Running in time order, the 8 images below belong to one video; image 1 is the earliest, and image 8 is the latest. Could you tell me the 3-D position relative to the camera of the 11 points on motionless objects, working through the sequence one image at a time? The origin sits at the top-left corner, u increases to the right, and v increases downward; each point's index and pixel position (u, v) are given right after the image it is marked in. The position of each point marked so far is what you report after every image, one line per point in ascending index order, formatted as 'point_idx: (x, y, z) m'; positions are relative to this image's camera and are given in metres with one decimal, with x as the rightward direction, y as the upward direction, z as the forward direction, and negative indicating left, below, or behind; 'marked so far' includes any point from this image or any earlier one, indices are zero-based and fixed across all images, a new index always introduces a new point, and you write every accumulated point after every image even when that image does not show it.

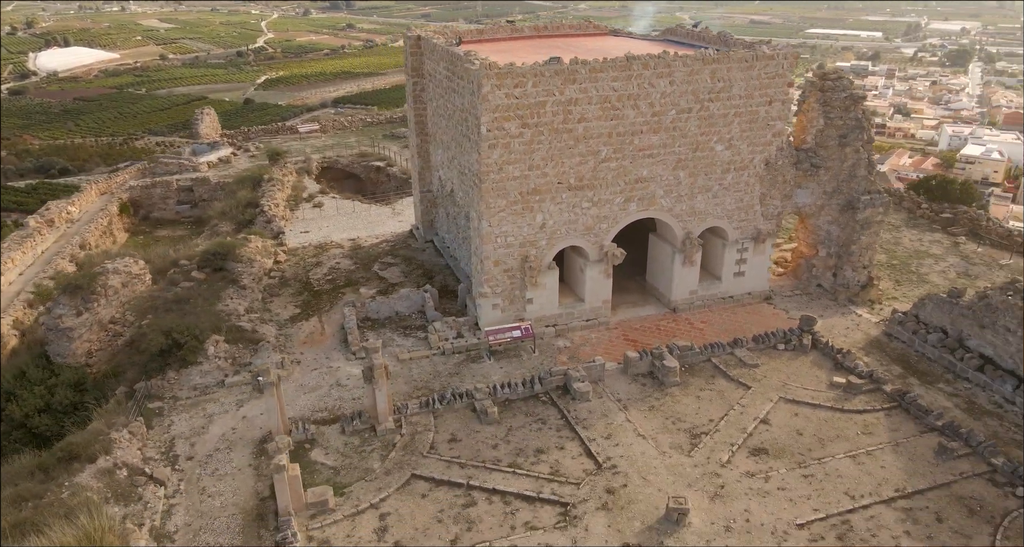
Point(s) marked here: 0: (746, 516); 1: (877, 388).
0: (+2.7, -2.8, +8.6) m
1: (+5.4, -1.7, +11.0) m
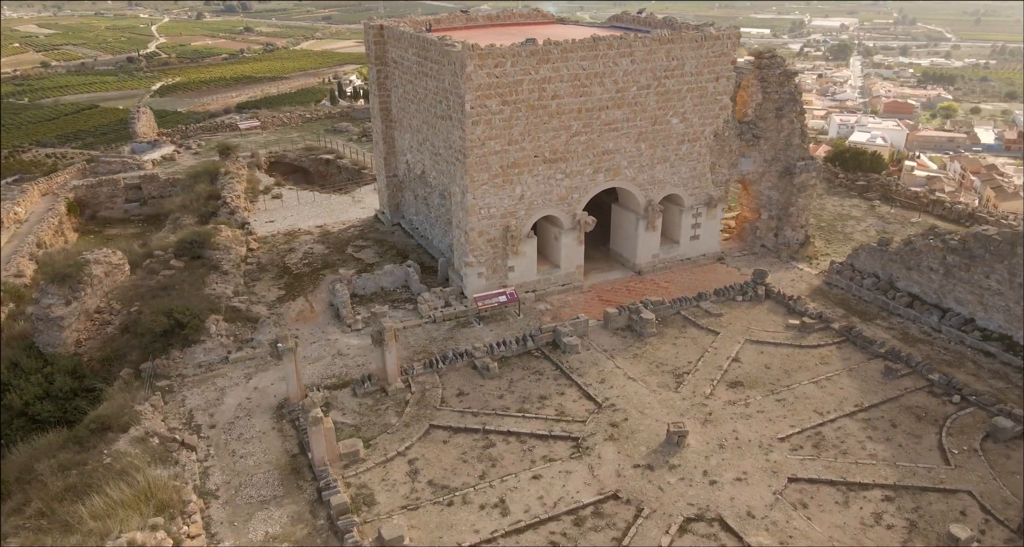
0: (+3.0, -2.1, +9.8) m
1: (+5.3, -0.9, +12.4) m
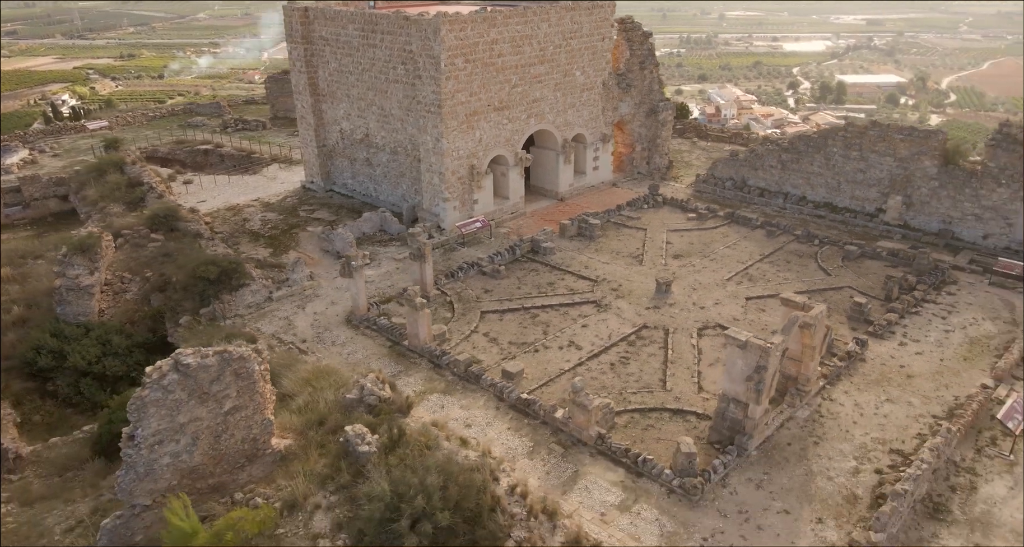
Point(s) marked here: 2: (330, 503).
0: (+3.4, -0.1, +13.5) m
1: (+4.6, +1.3, +16.8) m
2: (-1.6, -2.1, +6.8) m
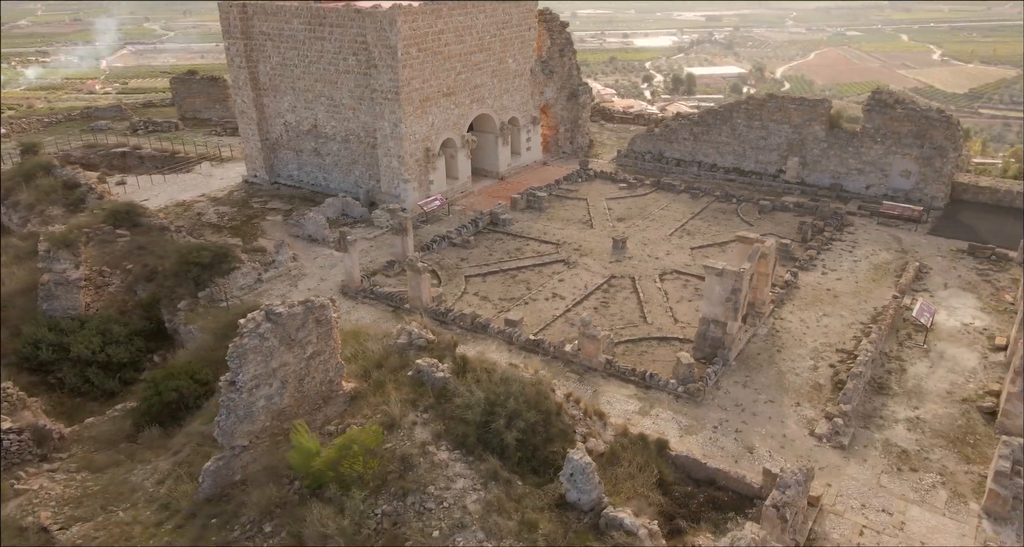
0: (+2.8, +0.7, +15.3) m
1: (+3.3, +2.3, +18.7) m
2: (-0.9, -1.5, +7.9) m
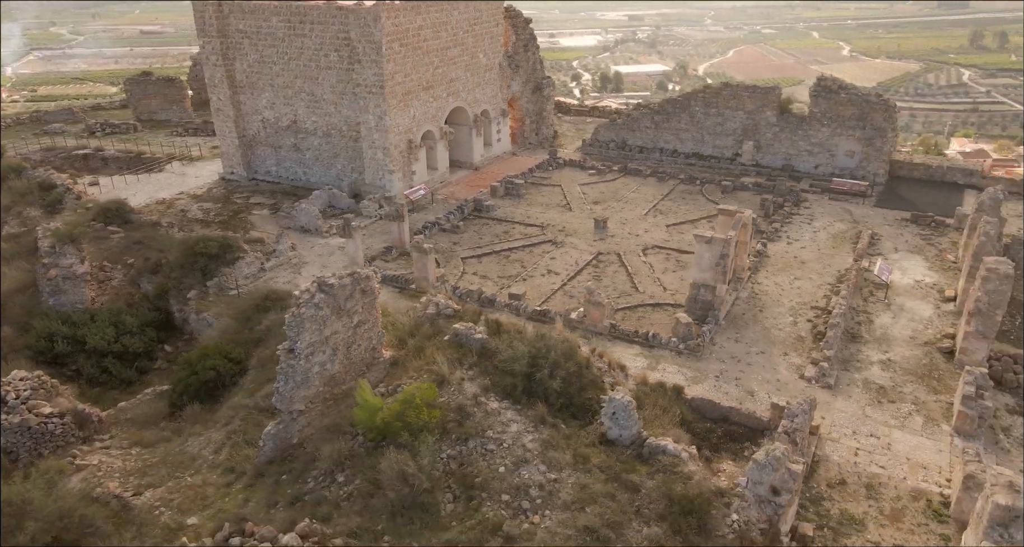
0: (+2.5, +1.2, +16.4) m
1: (+2.6, +2.8, +19.8) m
2: (-0.5, -1.2, +8.6) m
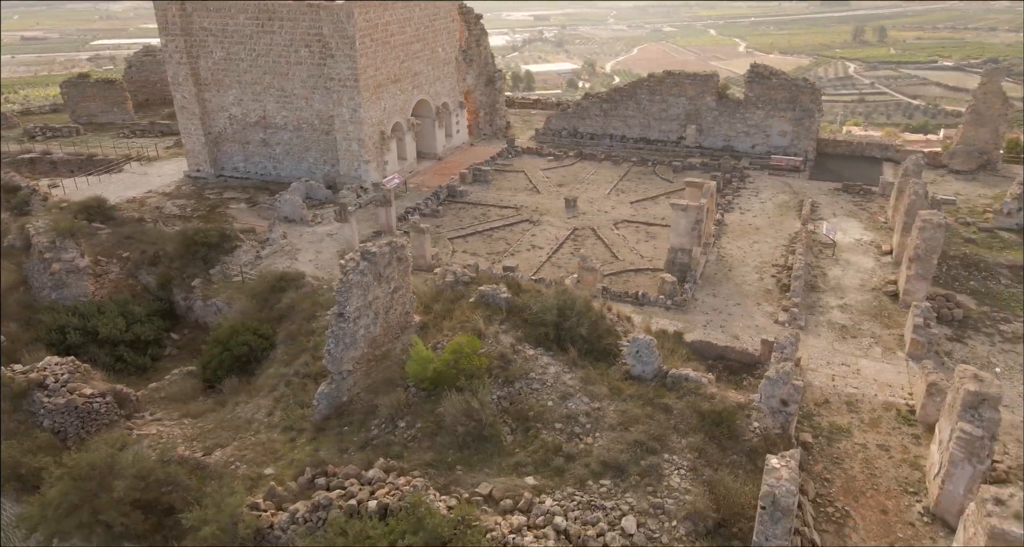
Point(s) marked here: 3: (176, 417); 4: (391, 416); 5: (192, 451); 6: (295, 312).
0: (+1.8, +1.8, +17.6) m
1: (+1.5, +3.4, +21.0) m
2: (-0.1, -0.7, +9.6) m
3: (-4.4, -1.9, +9.7) m
4: (-1.4, -1.7, +8.7) m
5: (-3.8, -2.1, +8.7) m
6: (-3.4, -0.6, +11.5) m
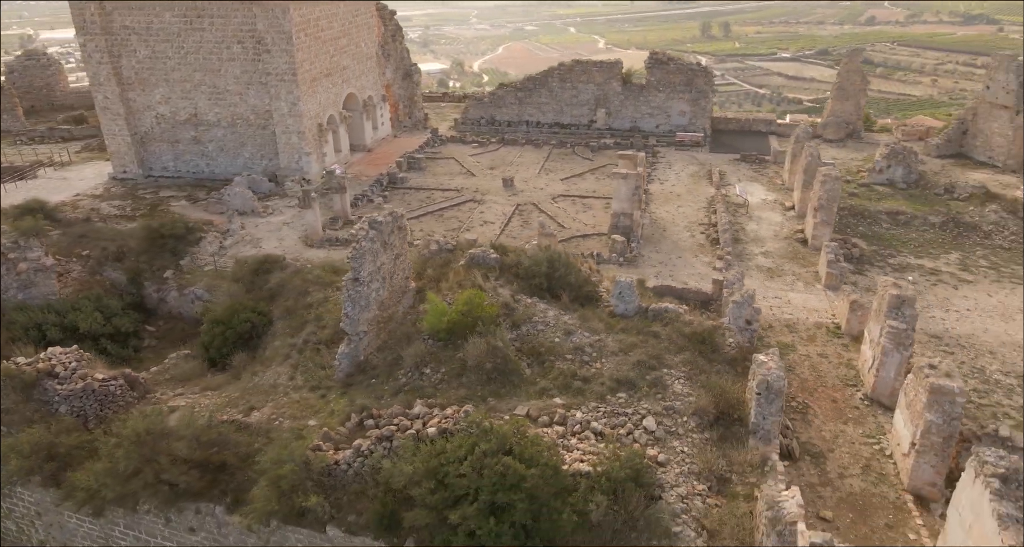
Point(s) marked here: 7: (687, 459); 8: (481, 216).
0: (+0.3, +2.5, +18.9) m
1: (-0.7, +4.0, +22.3) m
2: (-0.2, -0.1, +10.7) m
3: (-4.3, -1.6, +10.1) m
4: (-1.3, -1.2, +9.6) m
5: (-3.5, -1.8, +9.2) m
6: (-3.7, -0.3, +12.1) m
7: (+1.9, -2.0, +7.9) m
8: (-0.7, +1.3, +16.3) m
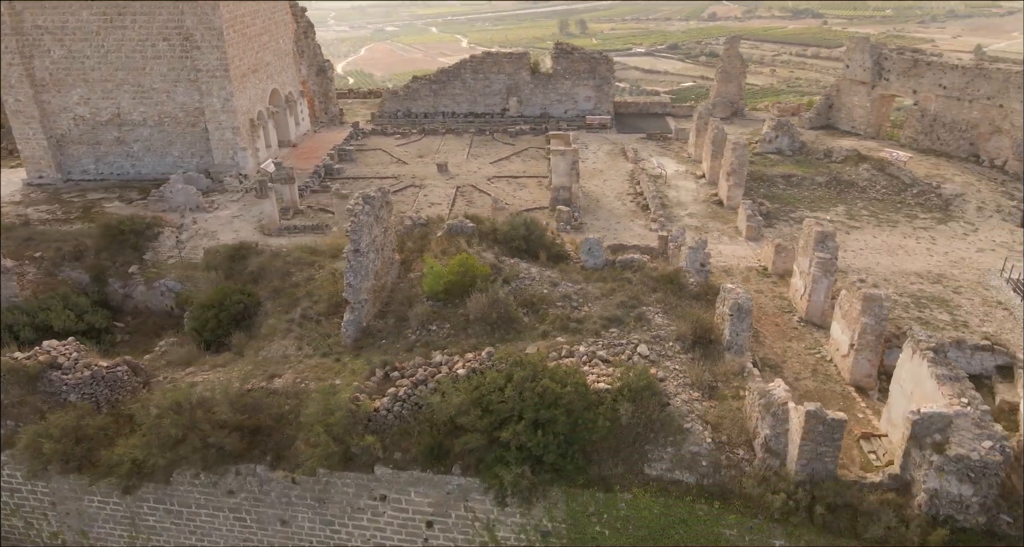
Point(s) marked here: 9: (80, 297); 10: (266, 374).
0: (-1.6, +3.0, +19.9) m
1: (-3.2, +4.4, +23.0) m
2: (-0.5, +0.4, +11.8) m
3: (-4.4, -1.4, +10.5) m
4: (-1.3, -0.7, +10.5) m
5: (-3.4, -1.4, +9.8) m
6: (-4.2, 0.0, +12.5) m
7: (+2.1, -1.3, +9.3) m
8: (-2.0, +1.7, +17.2) m
9: (-7.5, -0.4, +12.8) m
10: (-3.3, -1.4, +10.0) m
